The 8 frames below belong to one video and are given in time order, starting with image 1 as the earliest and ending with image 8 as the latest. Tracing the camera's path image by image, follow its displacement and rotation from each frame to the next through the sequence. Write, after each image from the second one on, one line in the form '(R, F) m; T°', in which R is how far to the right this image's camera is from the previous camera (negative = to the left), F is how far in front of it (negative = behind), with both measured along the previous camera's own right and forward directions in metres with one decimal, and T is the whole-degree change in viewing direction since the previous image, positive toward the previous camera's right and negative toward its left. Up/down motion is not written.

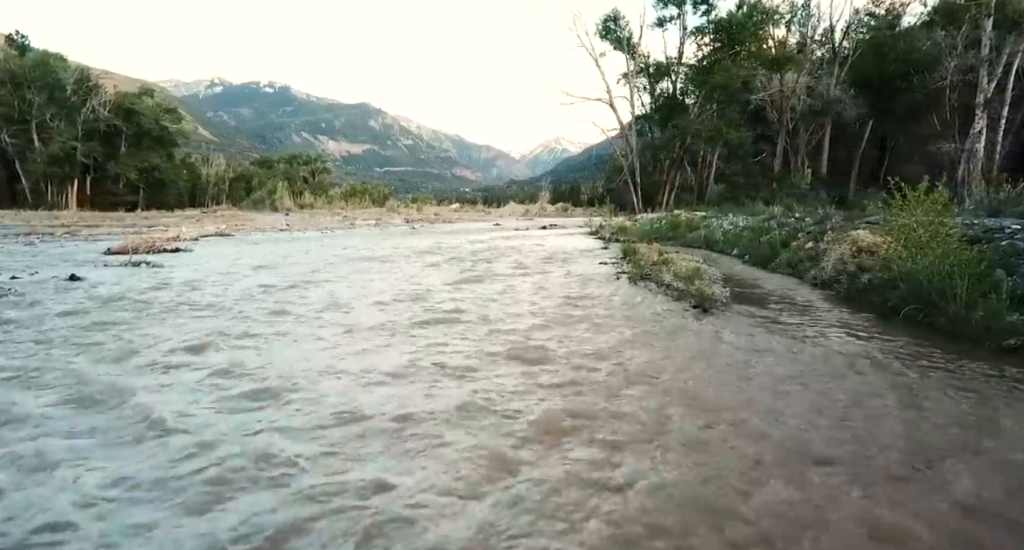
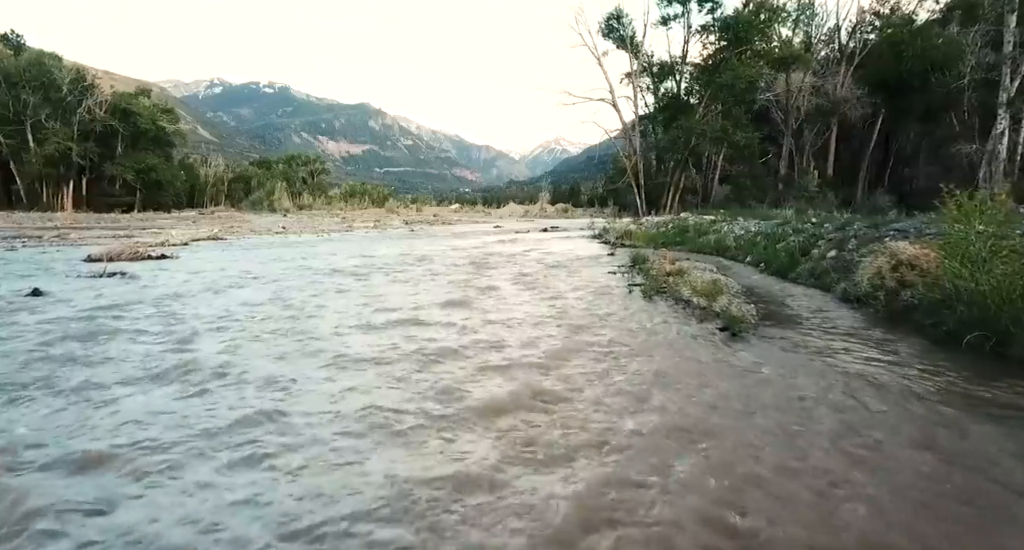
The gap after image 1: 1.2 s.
(-0.1, +0.9) m; 0°
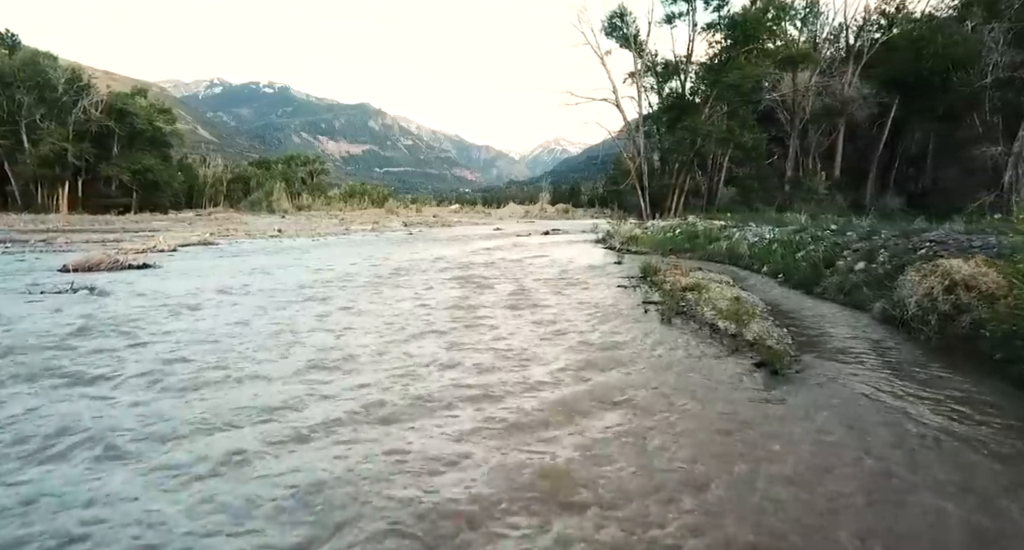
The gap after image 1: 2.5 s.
(-0.1, +0.9) m; 0°
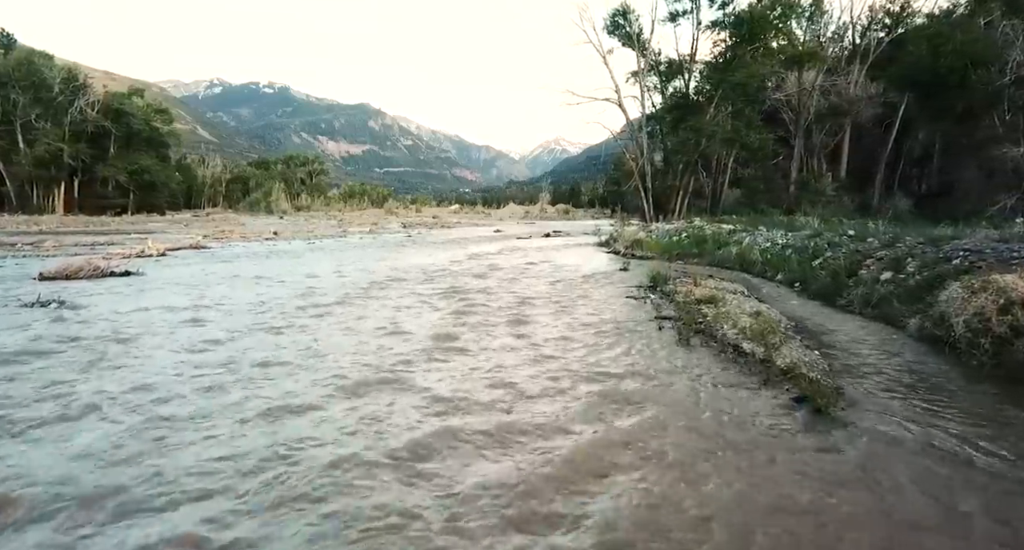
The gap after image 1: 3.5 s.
(0.0, +0.8) m; 0°
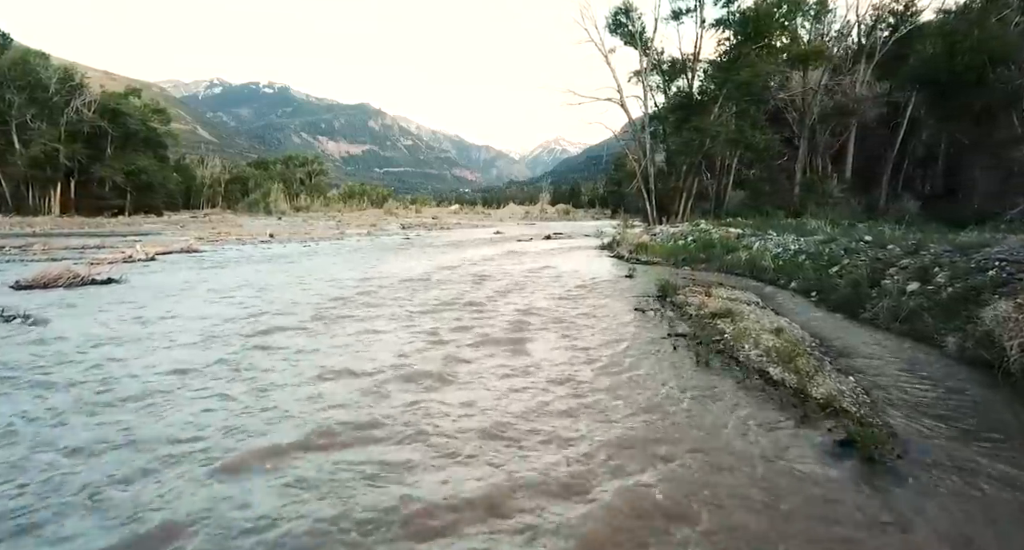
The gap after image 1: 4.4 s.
(0.0, +0.7) m; 0°
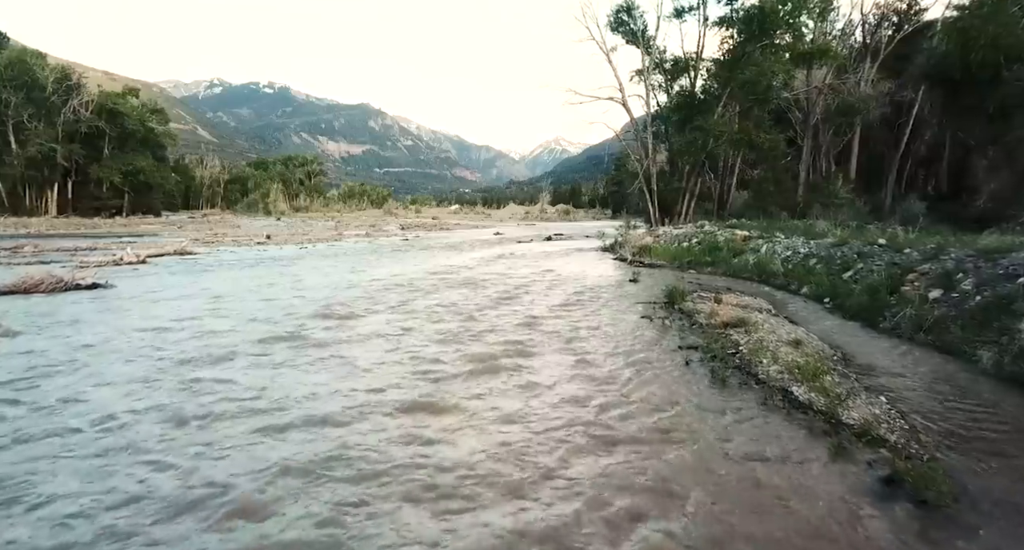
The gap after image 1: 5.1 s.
(0.0, +0.5) m; 0°
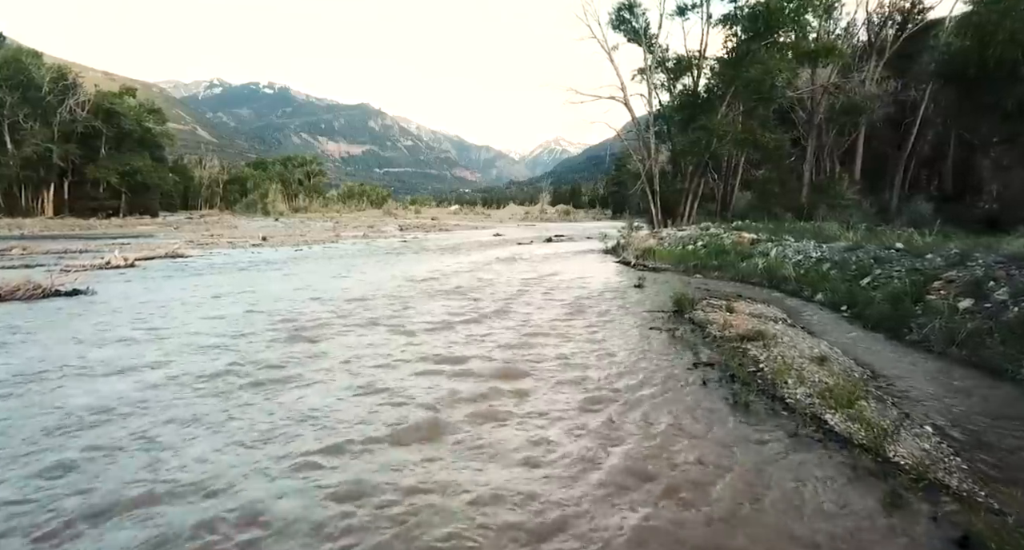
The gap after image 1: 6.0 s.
(0.0, +0.7) m; 0°
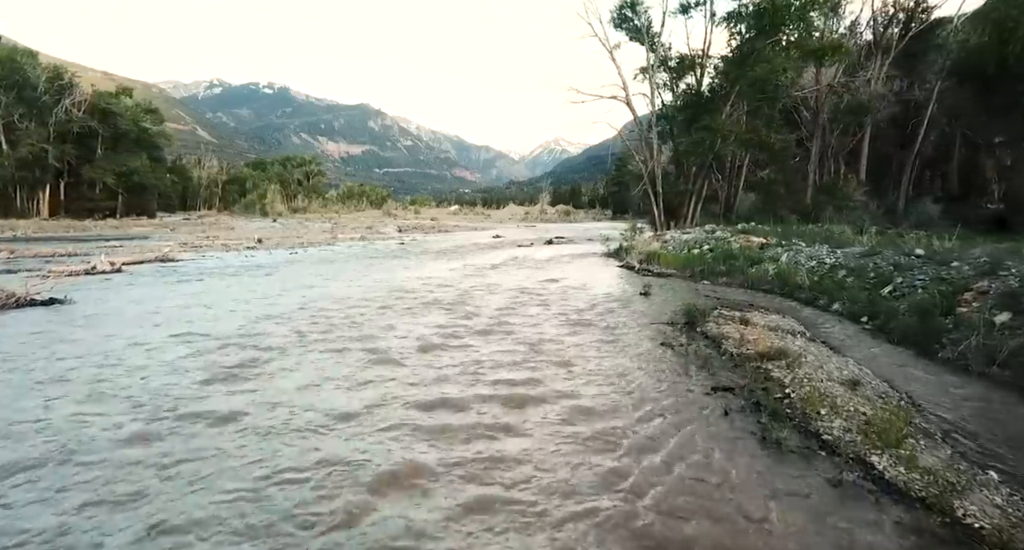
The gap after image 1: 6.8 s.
(0.0, +0.7) m; 0°
